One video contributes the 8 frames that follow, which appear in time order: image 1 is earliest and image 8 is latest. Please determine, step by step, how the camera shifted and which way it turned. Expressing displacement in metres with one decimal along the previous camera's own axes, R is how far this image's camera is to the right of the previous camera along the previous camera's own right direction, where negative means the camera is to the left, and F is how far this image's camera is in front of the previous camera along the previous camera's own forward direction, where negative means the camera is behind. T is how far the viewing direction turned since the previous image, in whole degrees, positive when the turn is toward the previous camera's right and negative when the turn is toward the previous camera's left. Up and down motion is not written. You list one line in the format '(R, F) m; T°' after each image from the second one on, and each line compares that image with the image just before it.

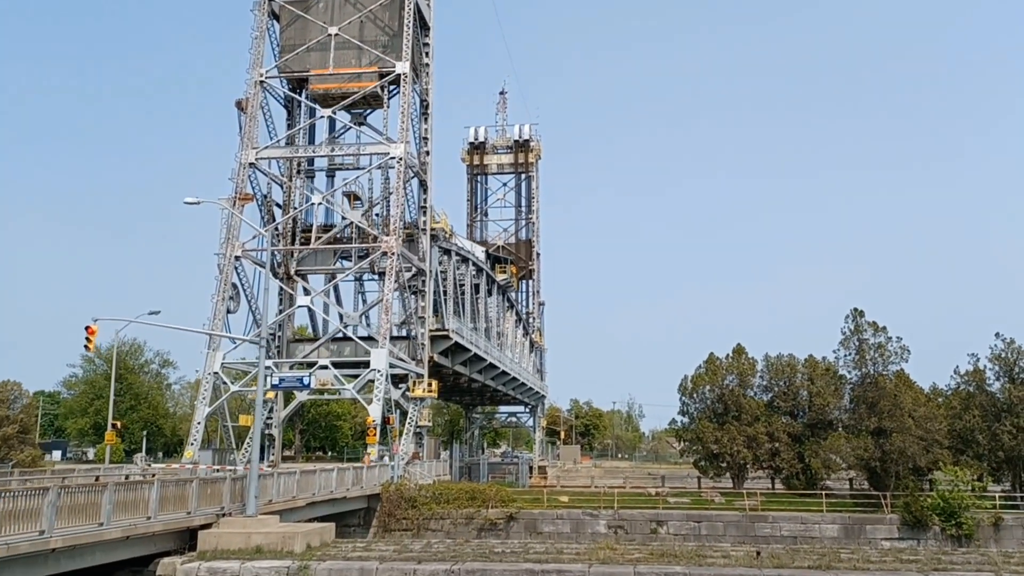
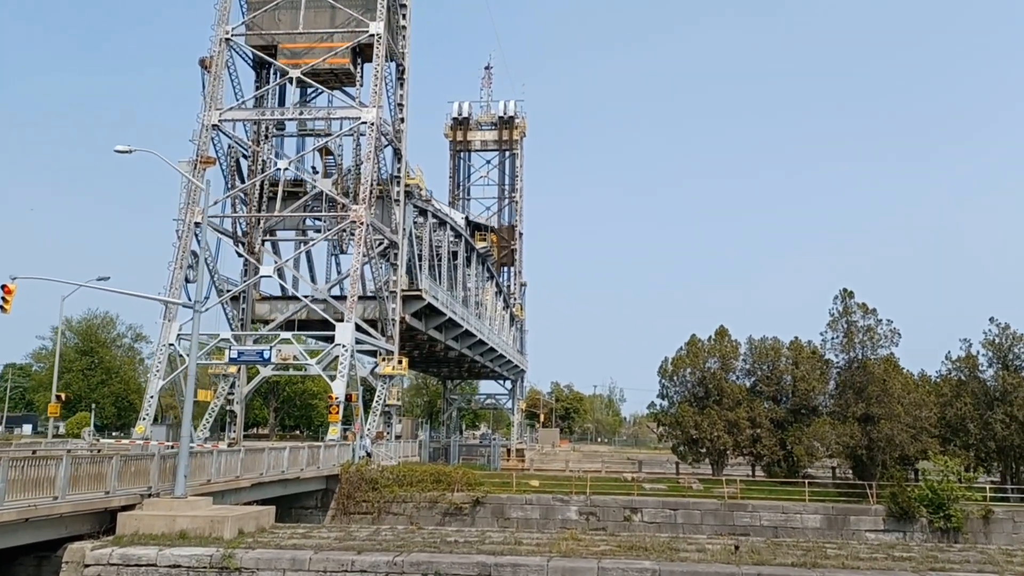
(+0.5, +1.7) m; +1°
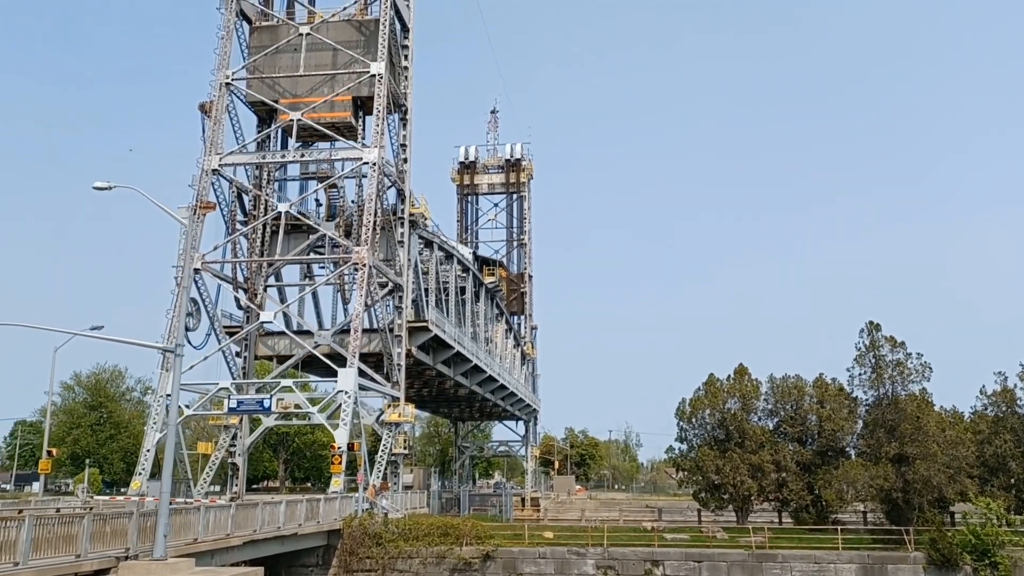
(+0.1, +1.3) m; -1°
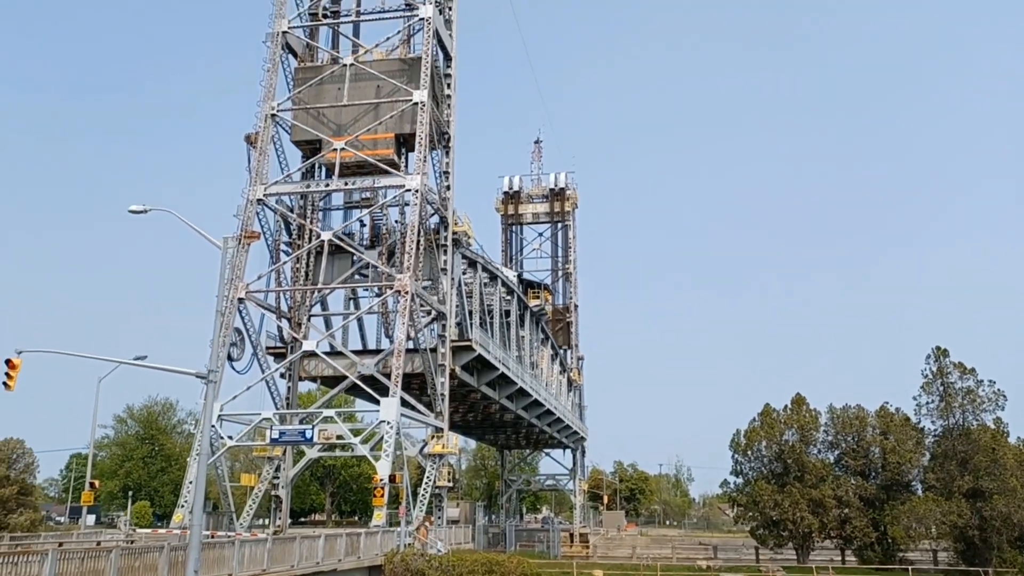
(0.0, +0.8) m; -3°
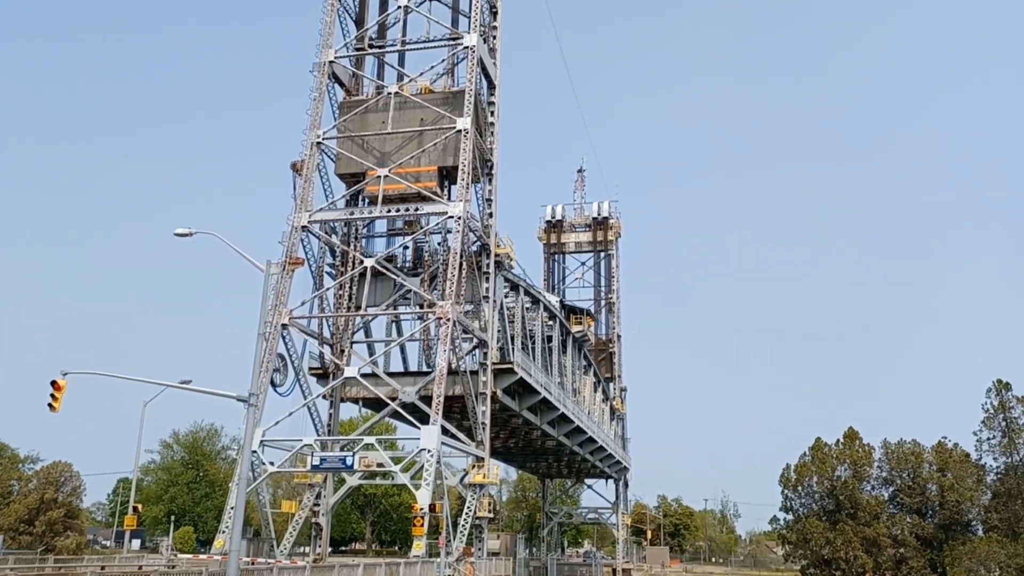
(0.0, +0.3) m; -3°
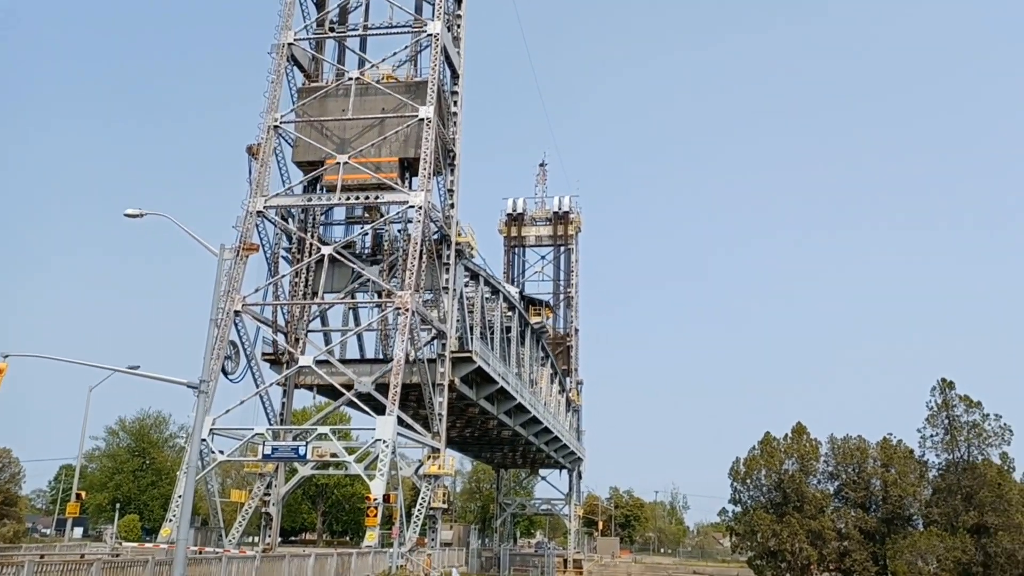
(0.0, 0.0) m; +3°
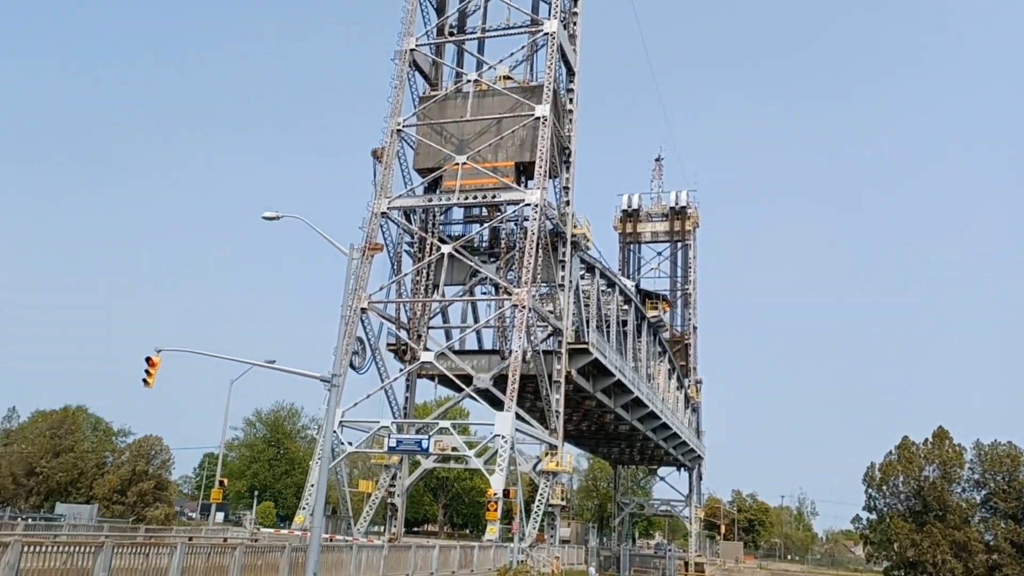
(-0.1, +0.1) m; -8°
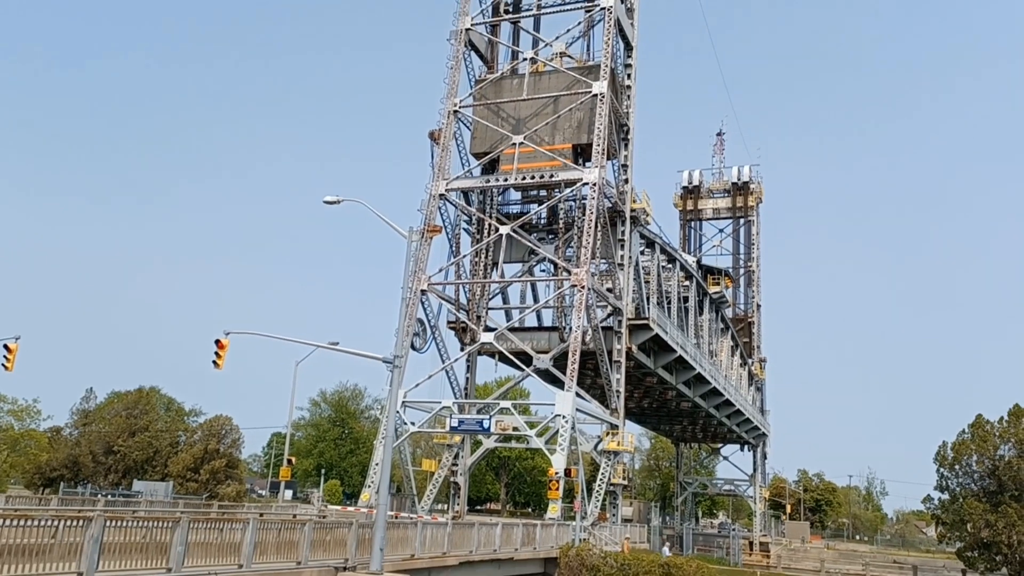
(0.0, 0.0) m; -4°
